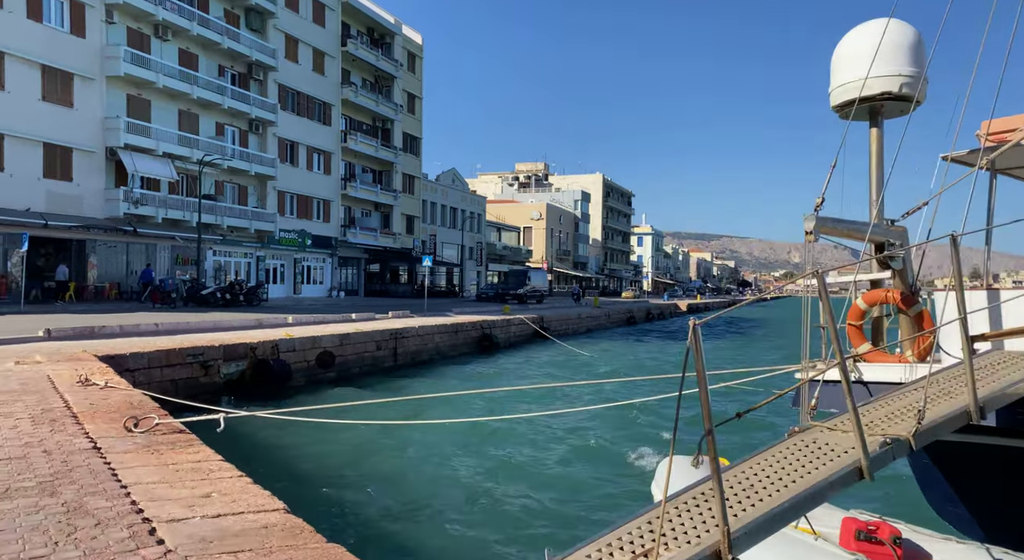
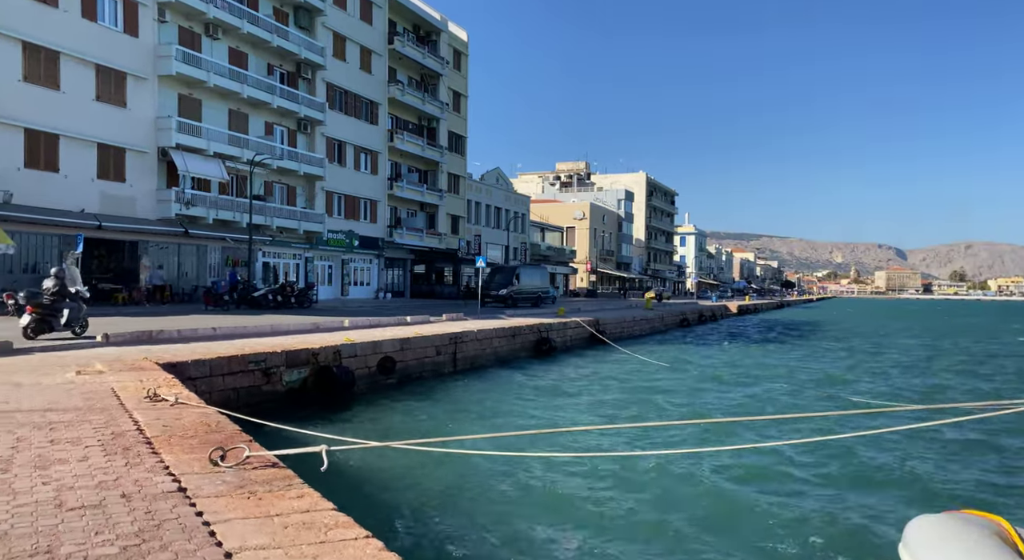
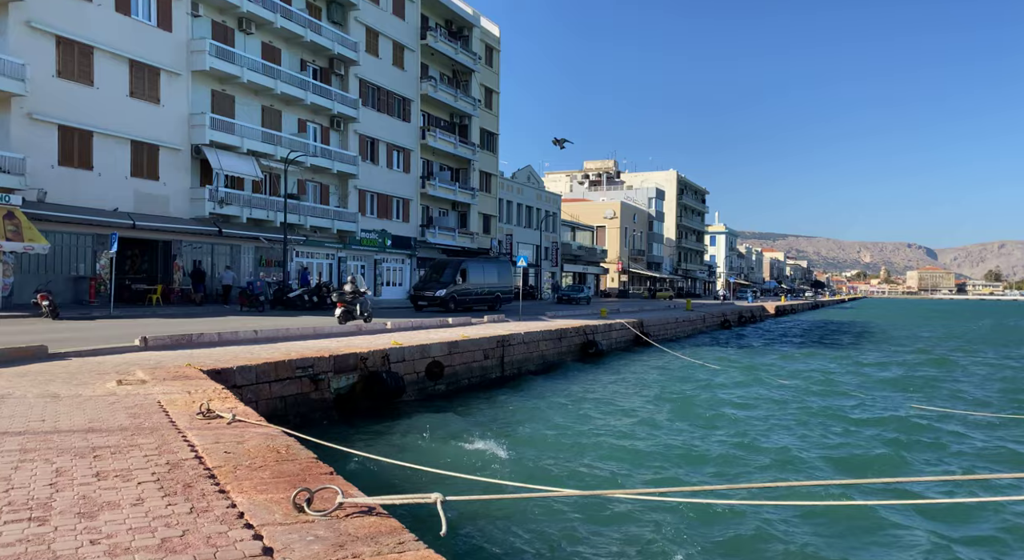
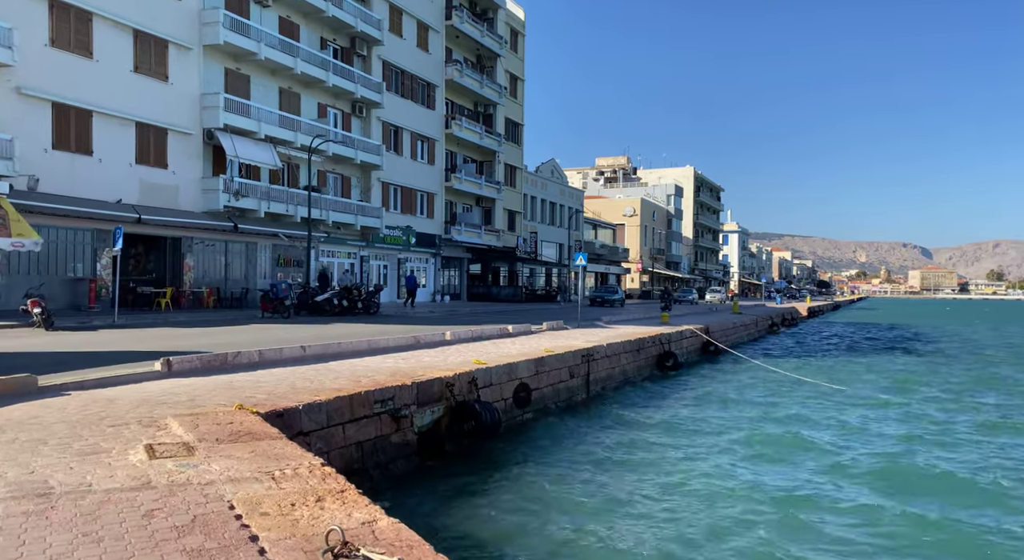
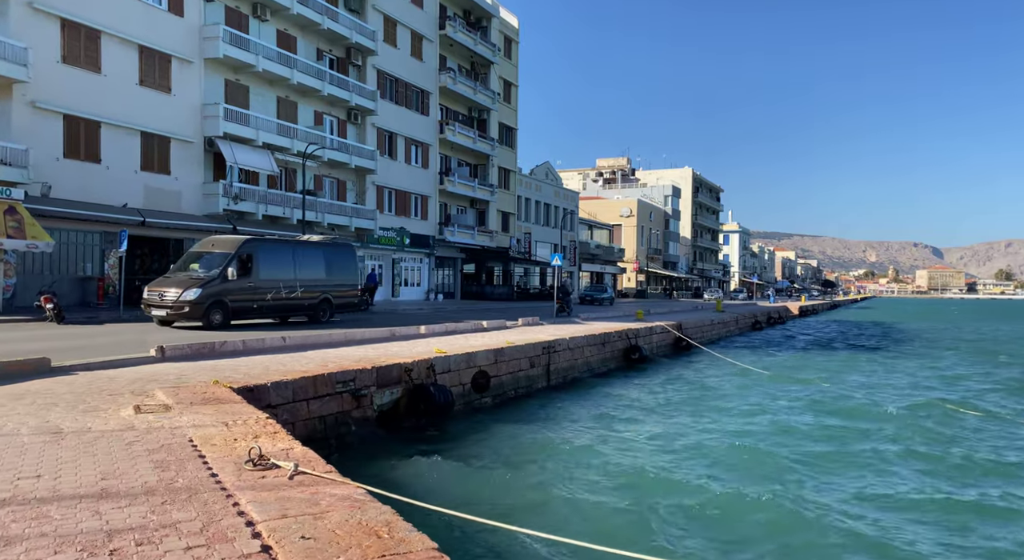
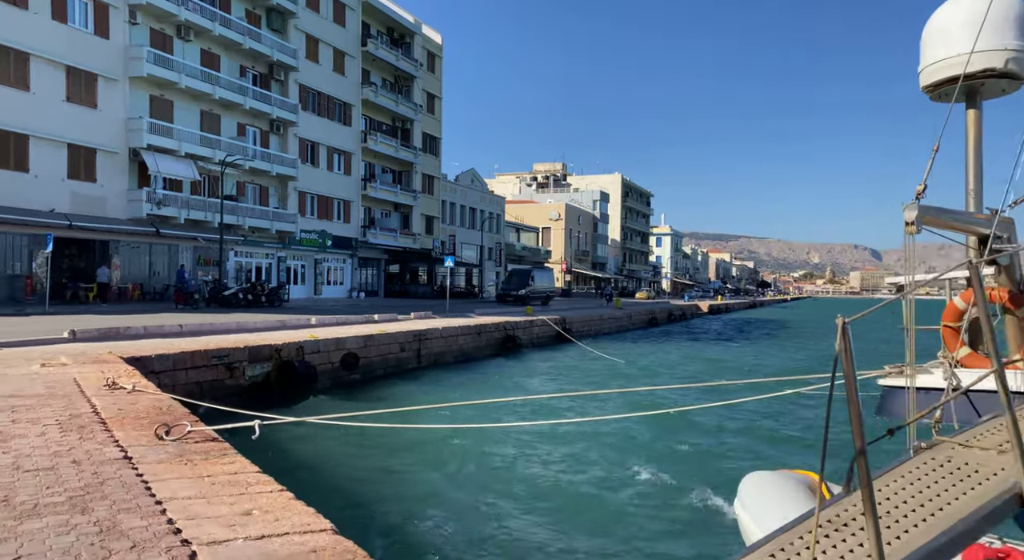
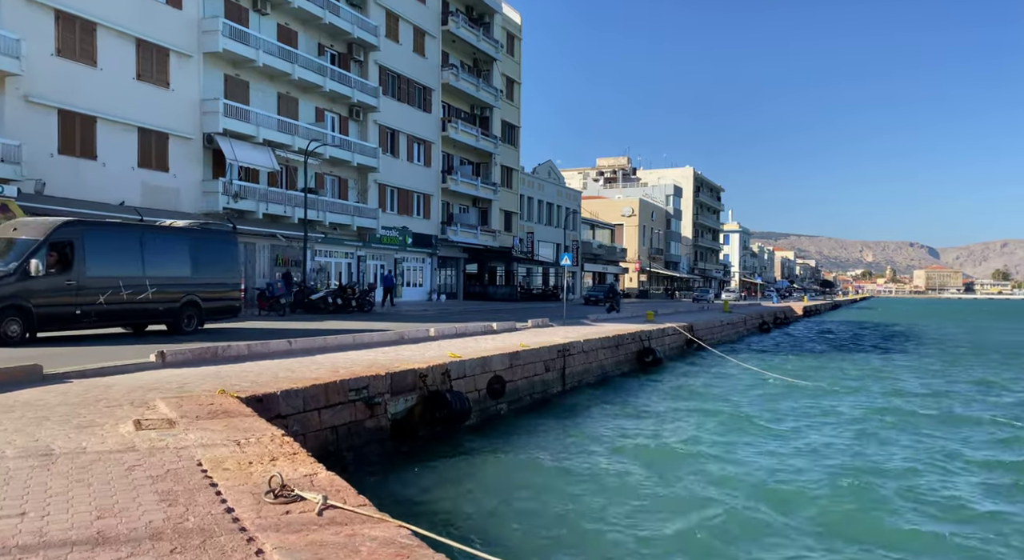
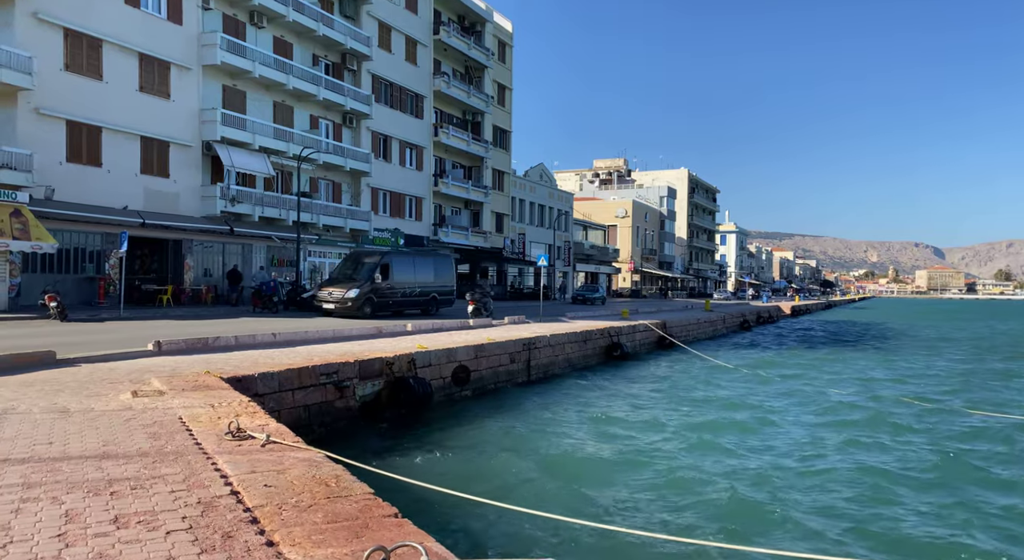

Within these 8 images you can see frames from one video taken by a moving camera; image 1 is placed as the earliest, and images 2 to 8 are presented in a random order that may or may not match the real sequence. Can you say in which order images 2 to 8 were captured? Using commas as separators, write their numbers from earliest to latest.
6, 2, 3, 8, 5, 7, 4
